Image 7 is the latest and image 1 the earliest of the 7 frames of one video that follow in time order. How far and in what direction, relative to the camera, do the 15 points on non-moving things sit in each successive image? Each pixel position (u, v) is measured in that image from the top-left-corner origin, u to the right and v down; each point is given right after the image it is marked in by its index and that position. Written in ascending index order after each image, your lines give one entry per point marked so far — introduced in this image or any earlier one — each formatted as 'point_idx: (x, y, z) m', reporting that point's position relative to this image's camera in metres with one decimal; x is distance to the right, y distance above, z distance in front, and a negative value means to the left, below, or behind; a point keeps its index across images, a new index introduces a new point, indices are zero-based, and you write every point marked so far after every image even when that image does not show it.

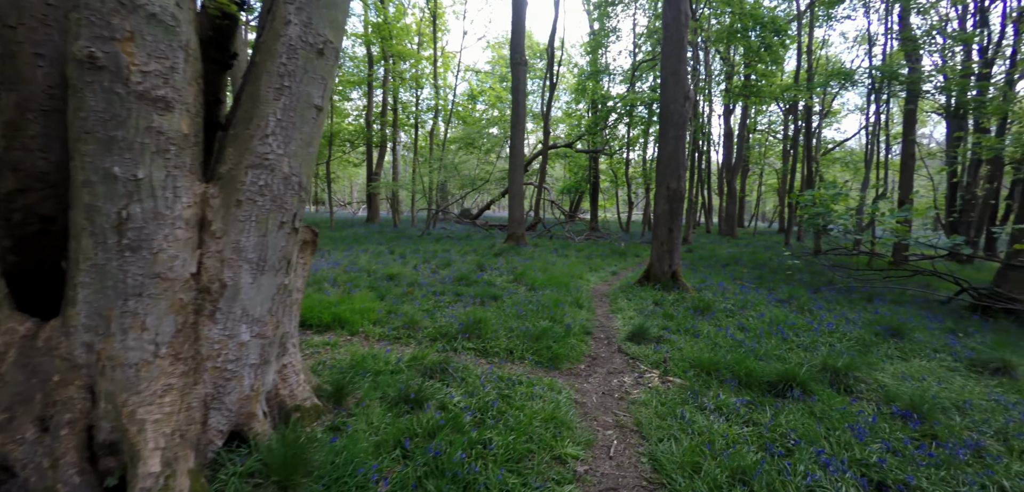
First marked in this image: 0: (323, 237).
0: (-7.6, +0.4, +17.6) m
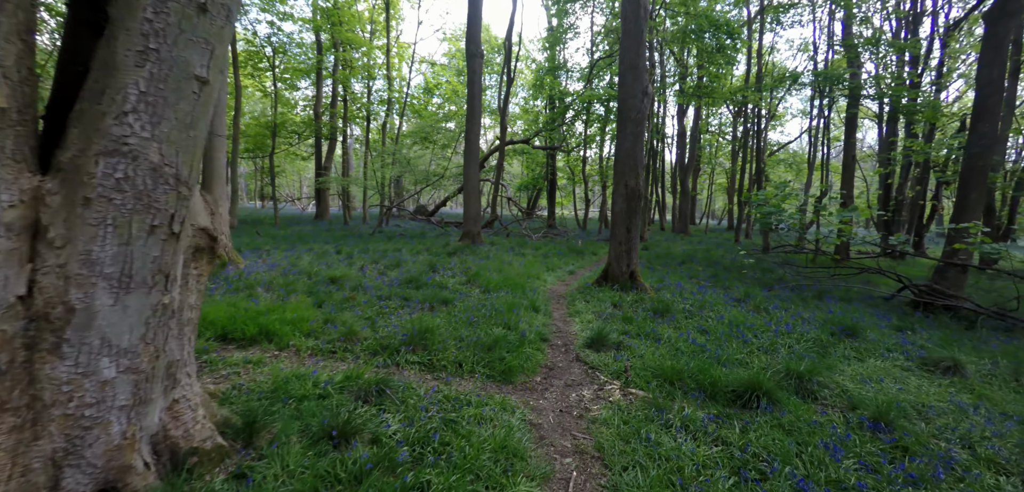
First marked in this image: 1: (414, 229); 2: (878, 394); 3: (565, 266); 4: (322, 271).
0: (-9.2, +0.4, +16.4) m
1: (-4.3, +0.8, +19.6) m
2: (+3.4, -1.4, +4.1) m
3: (+1.3, -0.5, +10.6) m
4: (-3.7, -0.5, +8.7) m
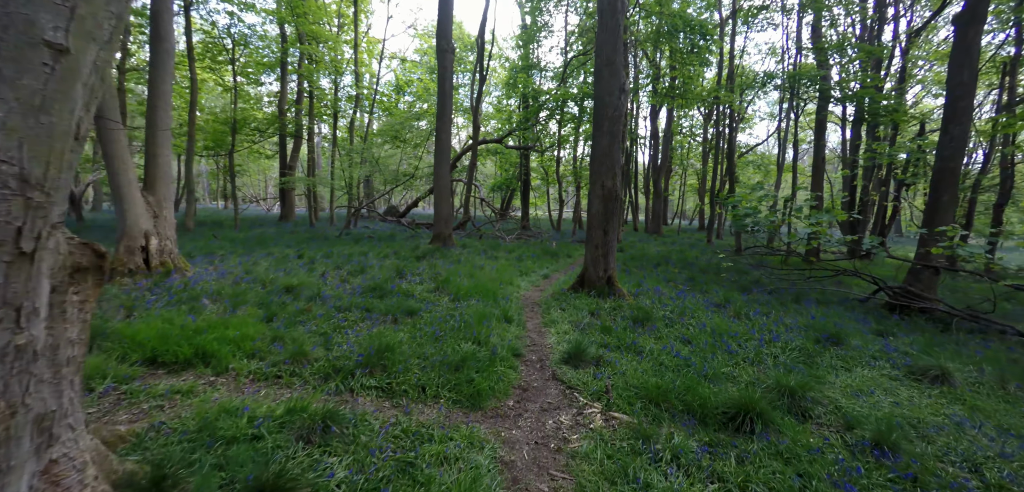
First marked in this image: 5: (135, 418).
0: (-10.2, +0.3, +15.4) m
1: (-5.5, +0.7, +18.9) m
2: (+3.1, -1.4, +3.9) m
3: (+0.6, -0.6, +10.3) m
4: (-4.3, -0.6, +8.0) m
5: (-2.9, -1.3, +3.4) m
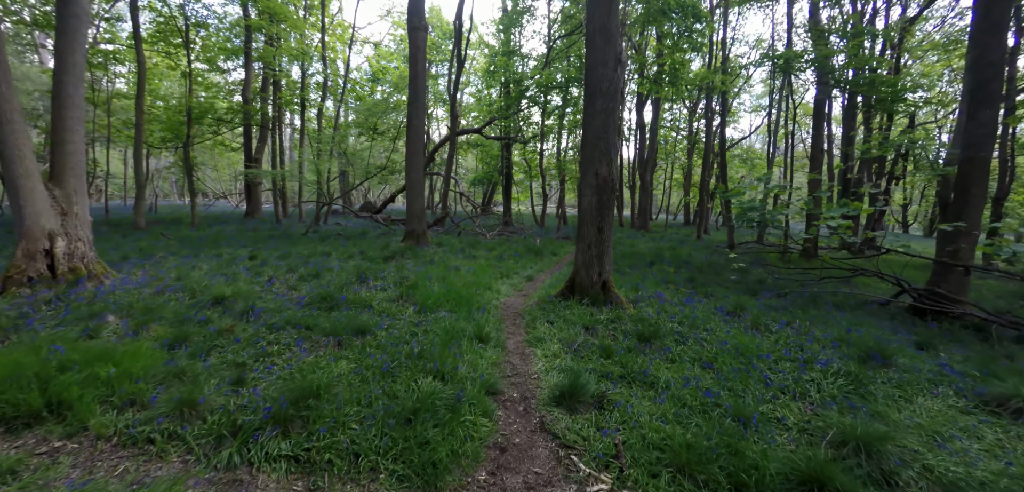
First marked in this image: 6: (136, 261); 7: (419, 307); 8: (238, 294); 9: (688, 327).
0: (-10.8, +0.3, +13.9) m
1: (-6.2, +0.7, +17.5) m
2: (+3.0, -1.4, +2.9) m
3: (+0.2, -0.5, +9.1) m
4: (-4.6, -0.6, +6.8) m
5: (-3.0, -1.4, +2.2) m
6: (-7.9, -0.3, +9.3) m
7: (-1.2, -0.8, +5.7) m
8: (-3.9, -0.7, +6.3) m
9: (+2.1, -1.0, +5.3) m
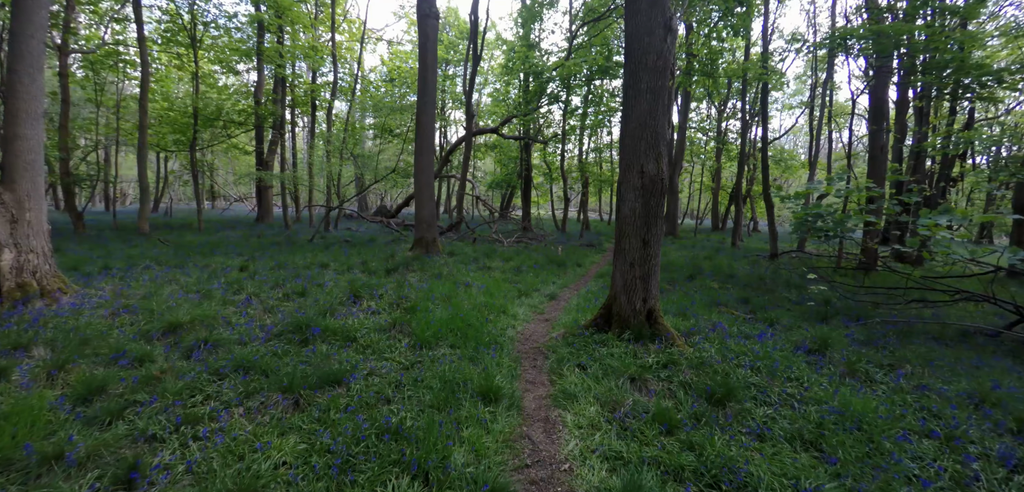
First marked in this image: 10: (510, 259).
0: (-10.2, +0.1, +13.1) m
1: (-5.5, +0.5, +16.5) m
2: (+3.0, -1.6, +1.5) m
3: (+0.6, -0.7, +7.9) m
4: (-4.3, -0.8, +5.7) m
5: (-3.0, -1.5, +1.1) m
6: (-7.6, -0.5, +8.4) m
7: (-1.0, -1.0, +4.6) m
8: (-3.7, -0.9, +5.2) m
9: (+2.3, -1.2, +4.0) m
10: (-0.1, -0.3, +10.8) m
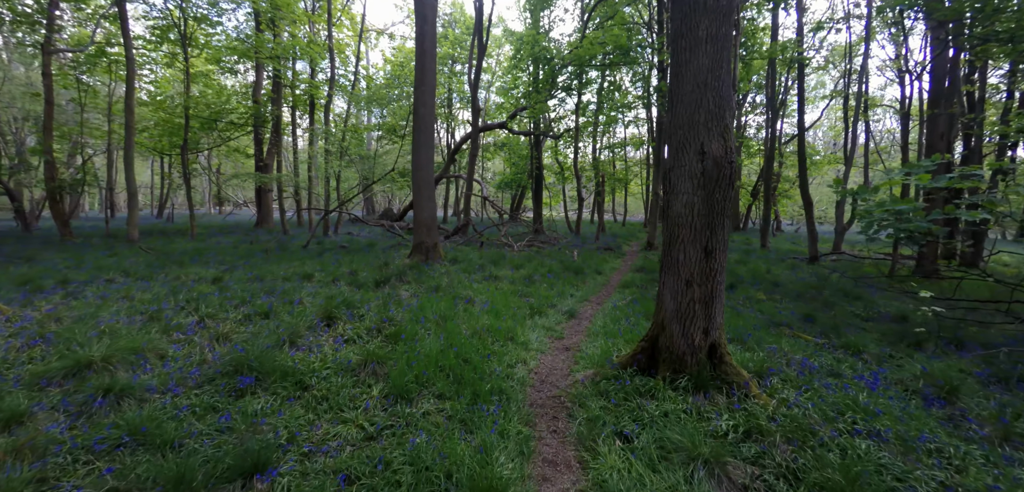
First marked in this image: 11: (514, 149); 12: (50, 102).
0: (-9.9, -0.2, +12.2) m
1: (-5.1, +0.3, +15.4) m
2: (+3.0, -1.7, +0.2) m
3: (+0.7, -0.8, +6.6) m
4: (-4.2, -0.9, +4.6) m
5: (-3.0, -1.6, -0.1) m
6: (-7.4, -0.7, +7.4) m
7: (-0.9, -1.1, +3.3) m
8: (-3.6, -1.0, +4.1) m
9: (+2.4, -1.2, +2.7) m
10: (+0.2, -0.4, +9.5) m
11: (+0.1, +4.4, +19.9) m
12: (-14.9, +4.7, +14.3) m
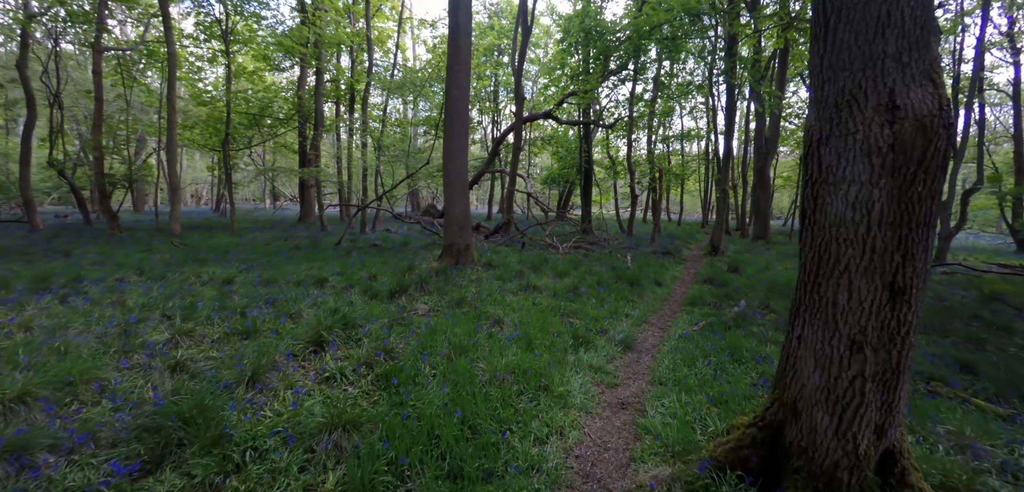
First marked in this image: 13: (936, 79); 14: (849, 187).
0: (-8.8, 0.0, +11.9) m
1: (-3.7, +0.3, +14.6) m
2: (+2.8, -1.8, -1.4) m
3: (+1.2, -0.9, +5.3) m
4: (-4.0, -1.0, +3.8) m
5: (-3.2, -1.7, -1.0) m
6: (-6.8, -0.6, +6.9) m
7: (-0.8, -1.2, +2.2) m
8: (-3.4, -1.0, +3.2) m
9: (+2.4, -1.4, +1.2) m
10: (+1.0, -0.5, +8.2) m
11: (+2.1, +4.4, +18.5) m
12: (-13.4, +4.9, +14.5) m
13: (+1.7, +0.7, +1.8) m
14: (+1.4, +0.2, +1.9) m
